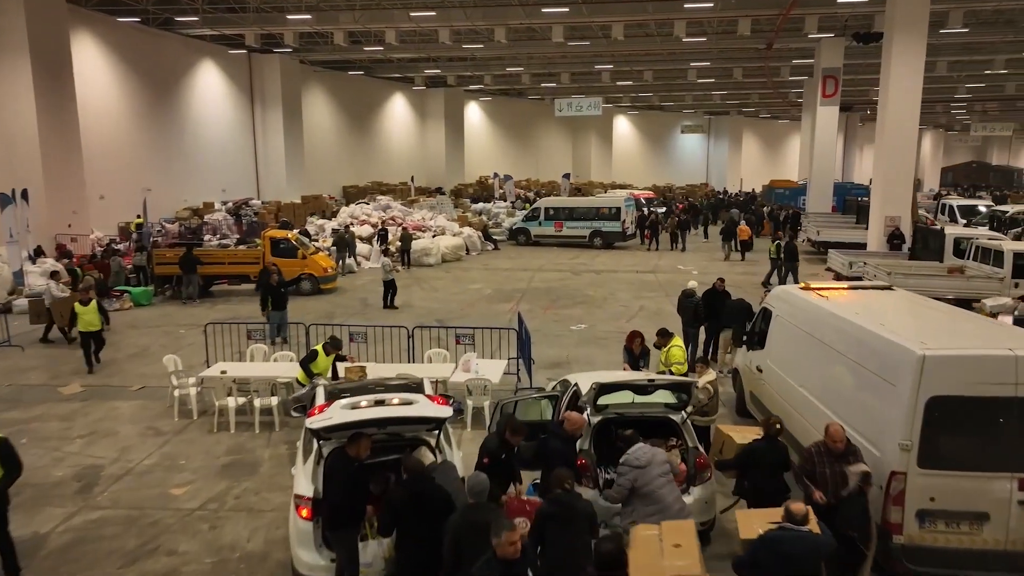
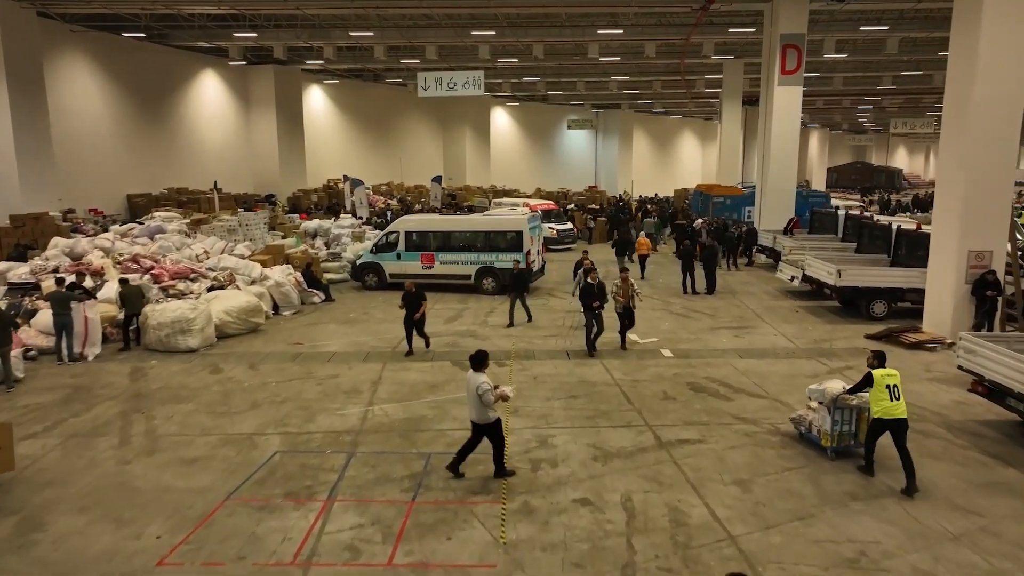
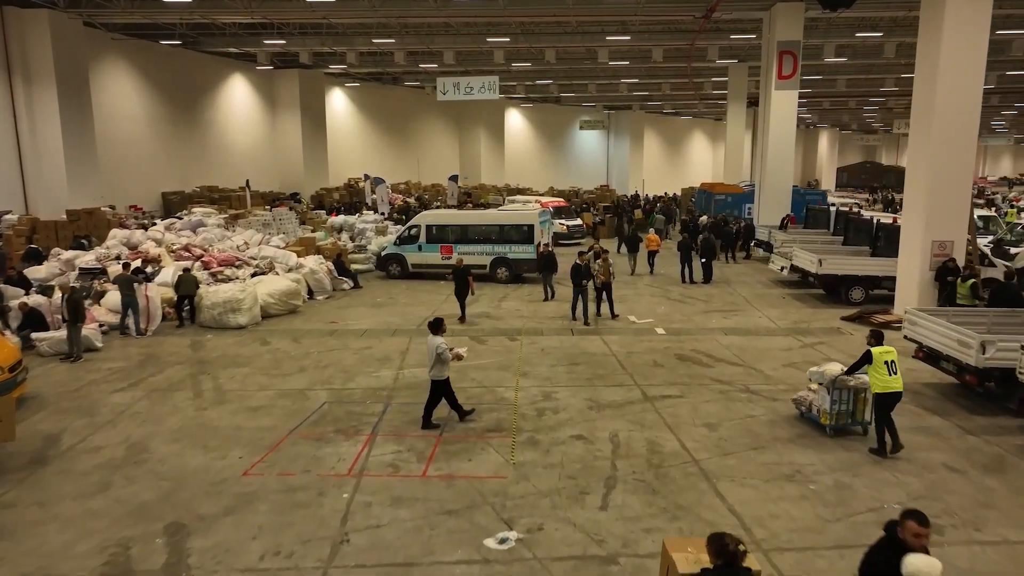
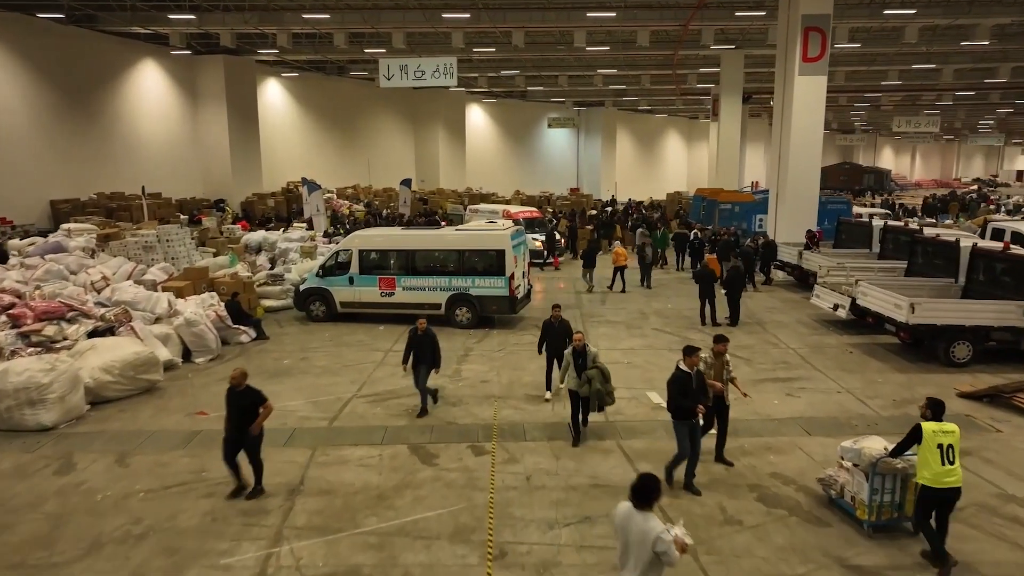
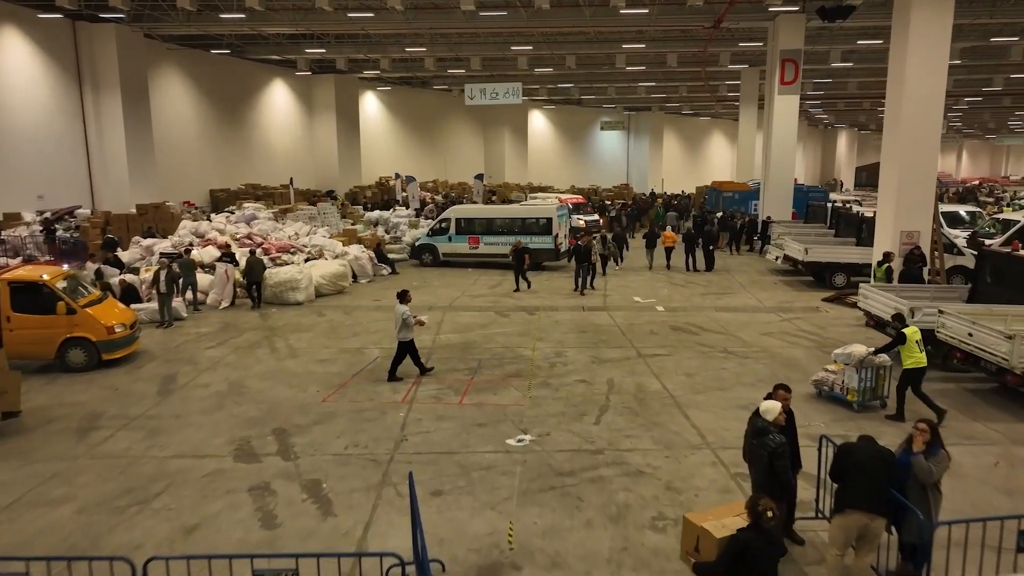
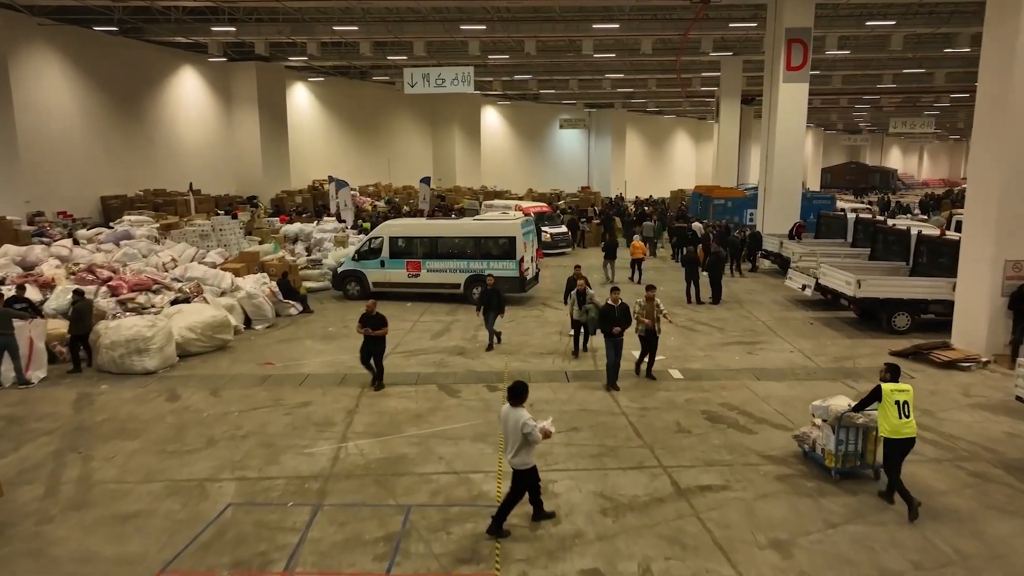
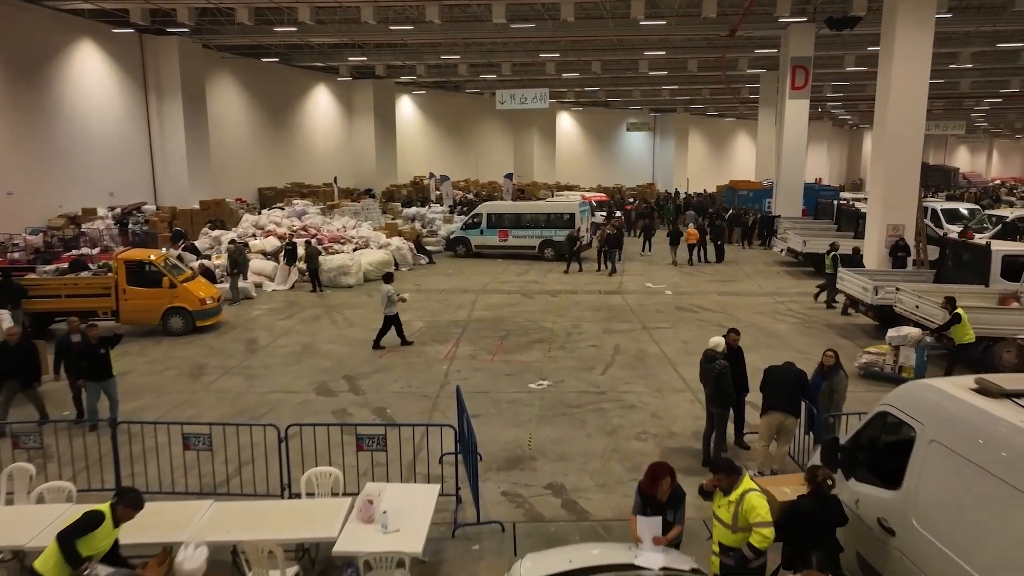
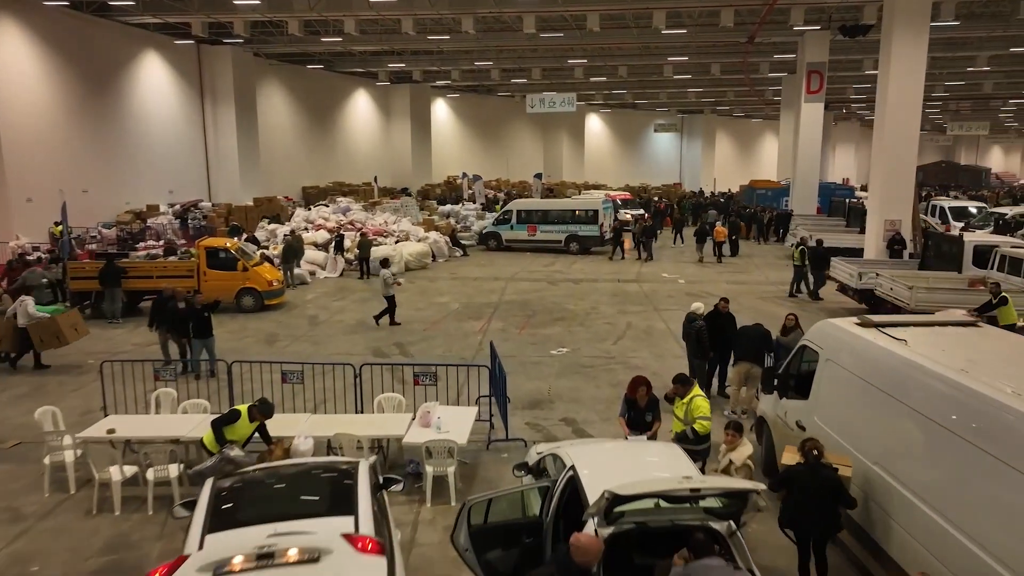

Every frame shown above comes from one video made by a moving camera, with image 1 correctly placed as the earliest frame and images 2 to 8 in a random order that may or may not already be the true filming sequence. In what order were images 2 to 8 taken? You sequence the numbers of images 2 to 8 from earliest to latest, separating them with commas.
8, 7, 5, 3, 2, 6, 4
